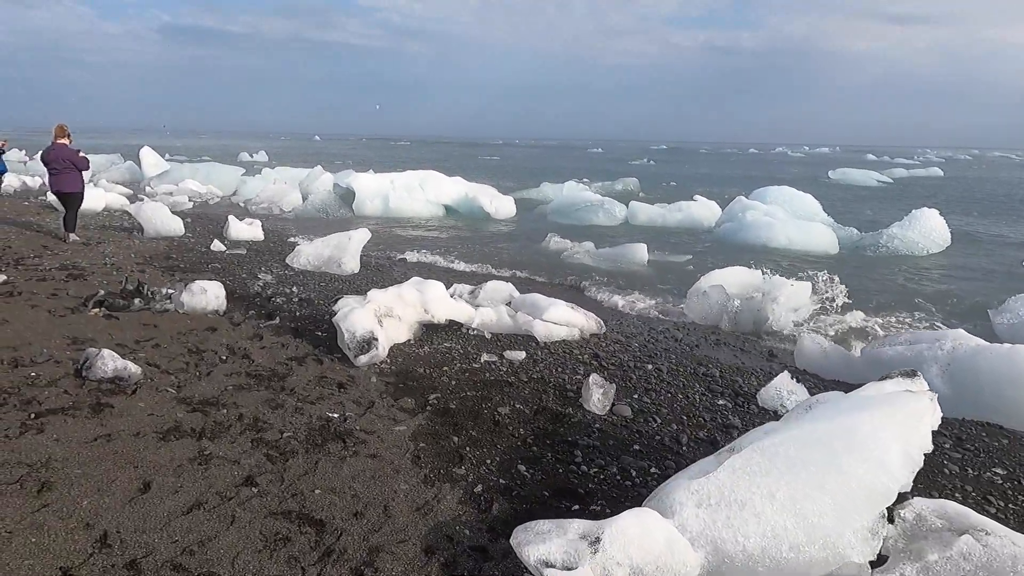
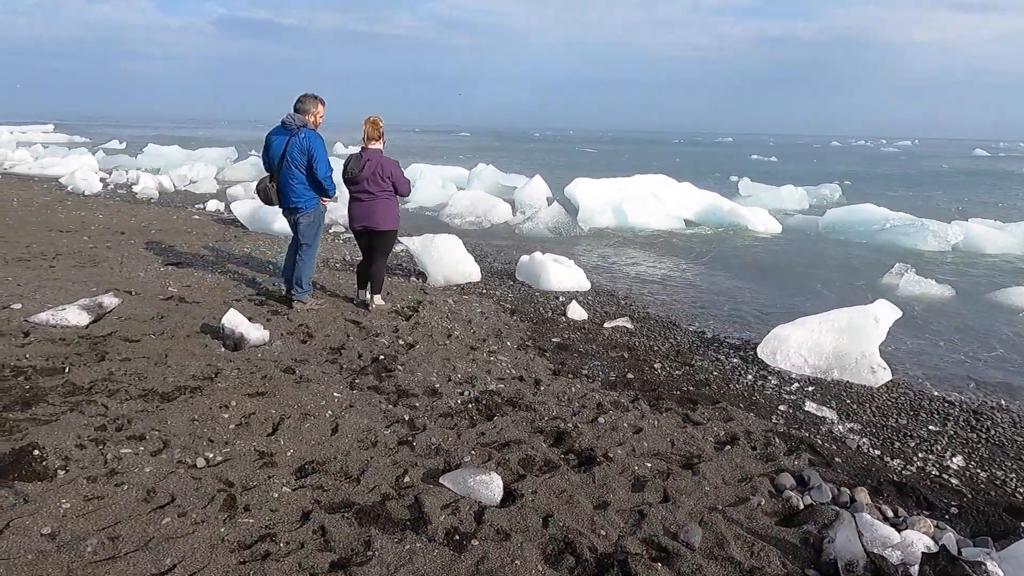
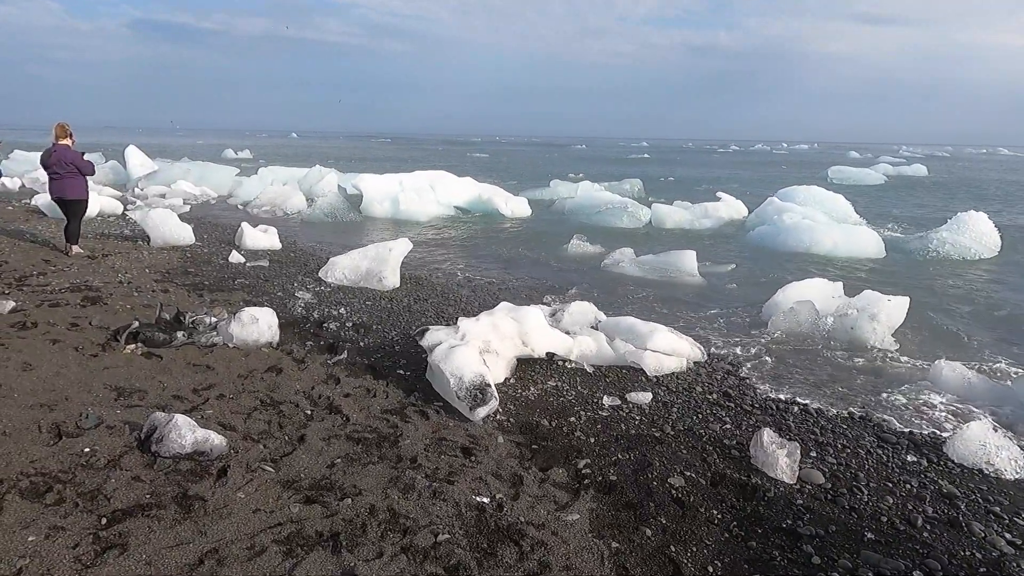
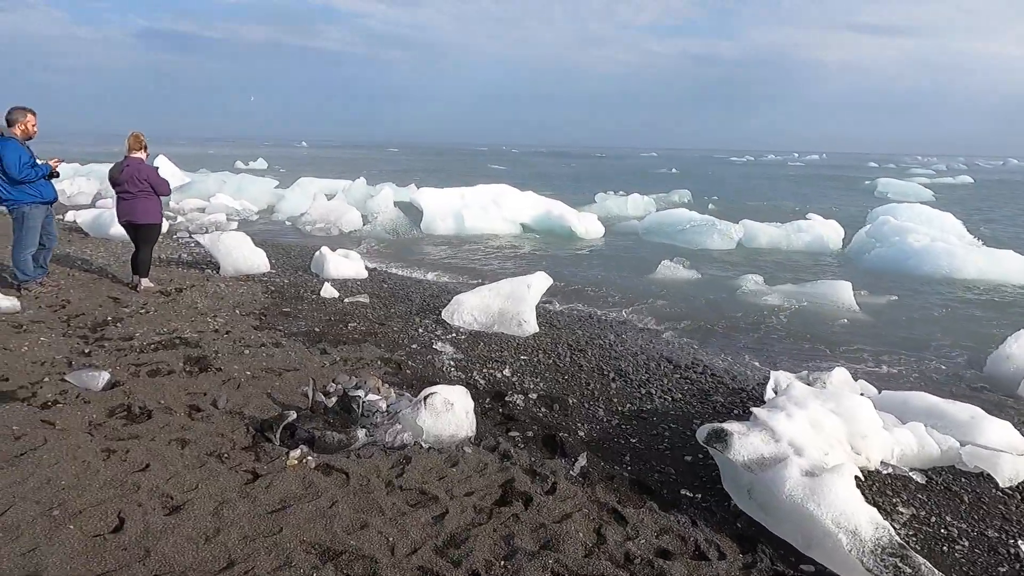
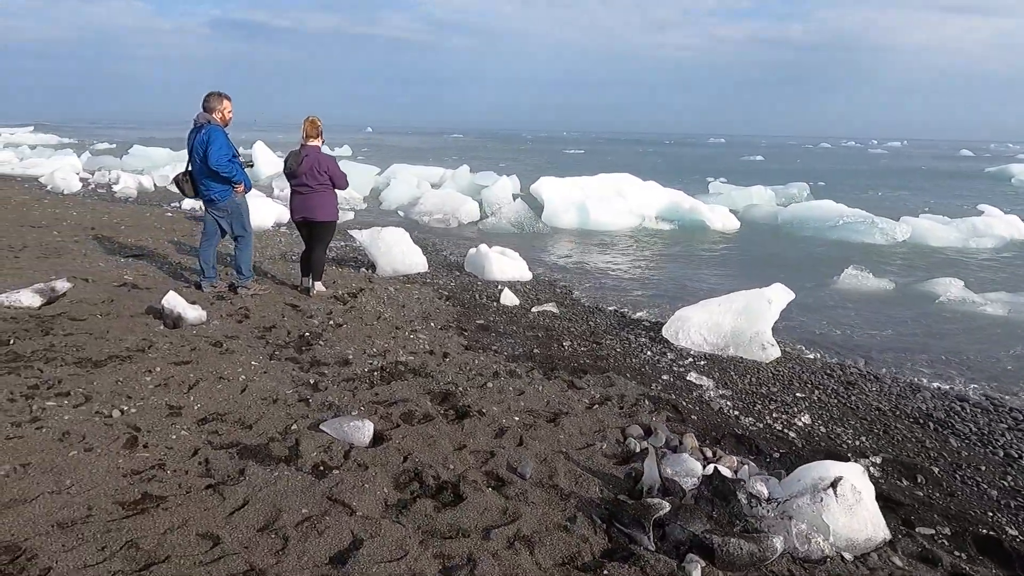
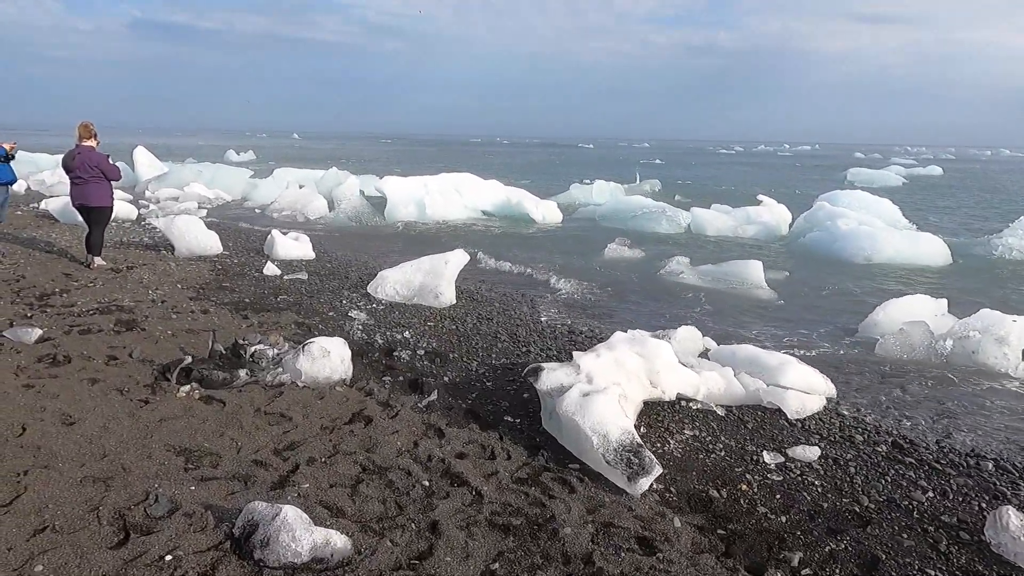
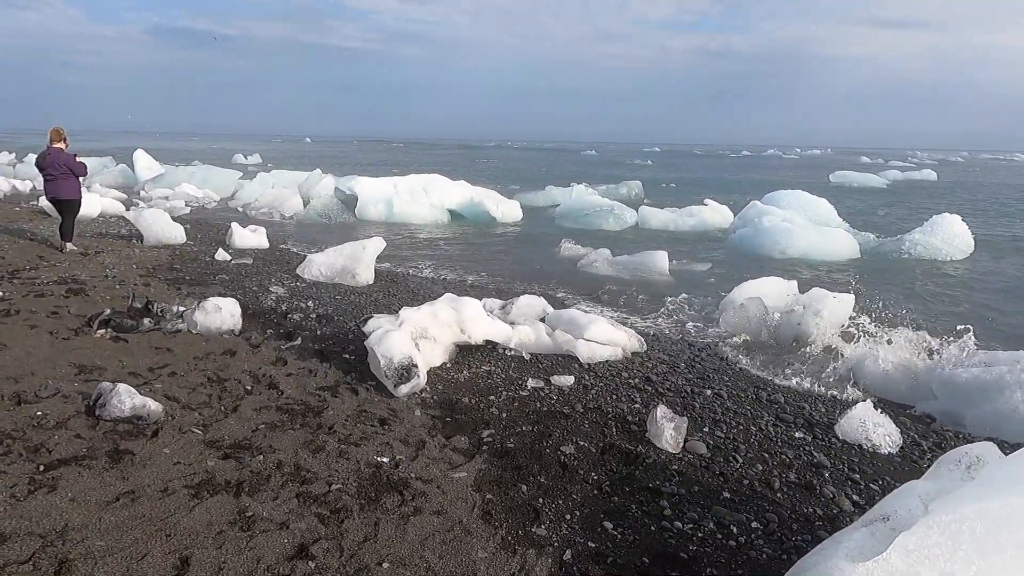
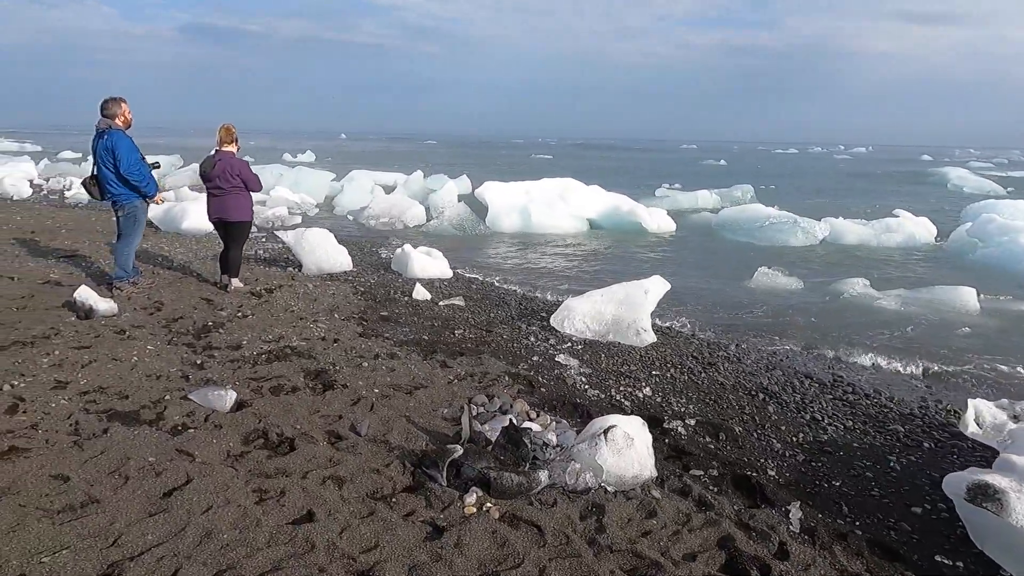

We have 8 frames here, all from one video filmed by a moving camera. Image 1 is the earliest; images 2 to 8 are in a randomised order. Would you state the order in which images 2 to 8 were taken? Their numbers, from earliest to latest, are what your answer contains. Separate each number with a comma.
7, 3, 6, 4, 8, 5, 2
